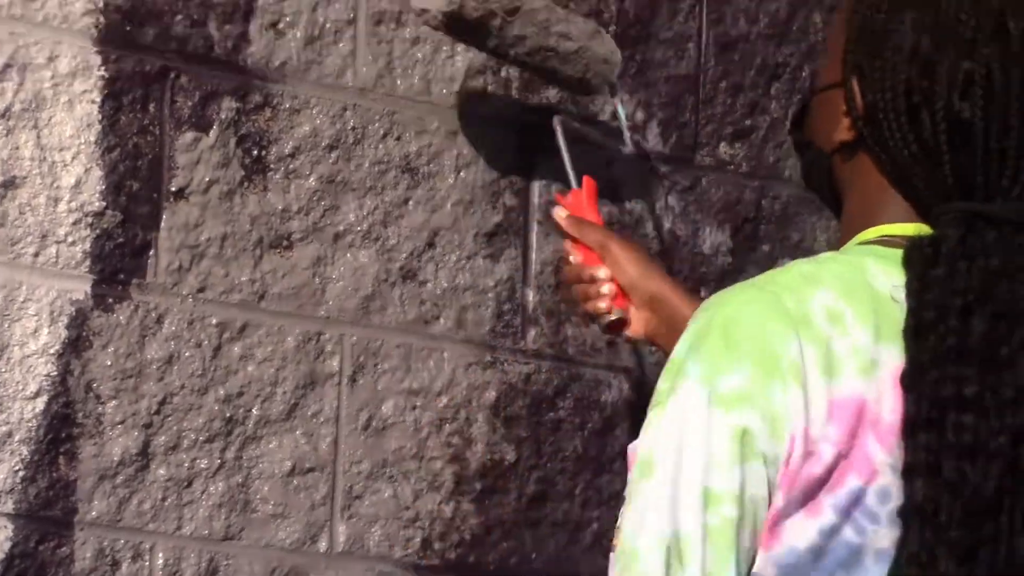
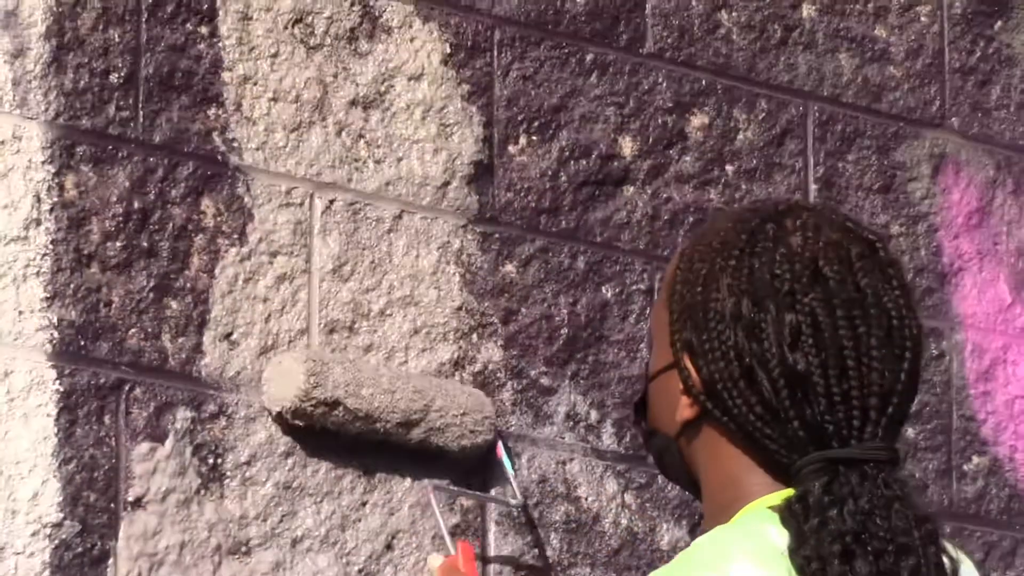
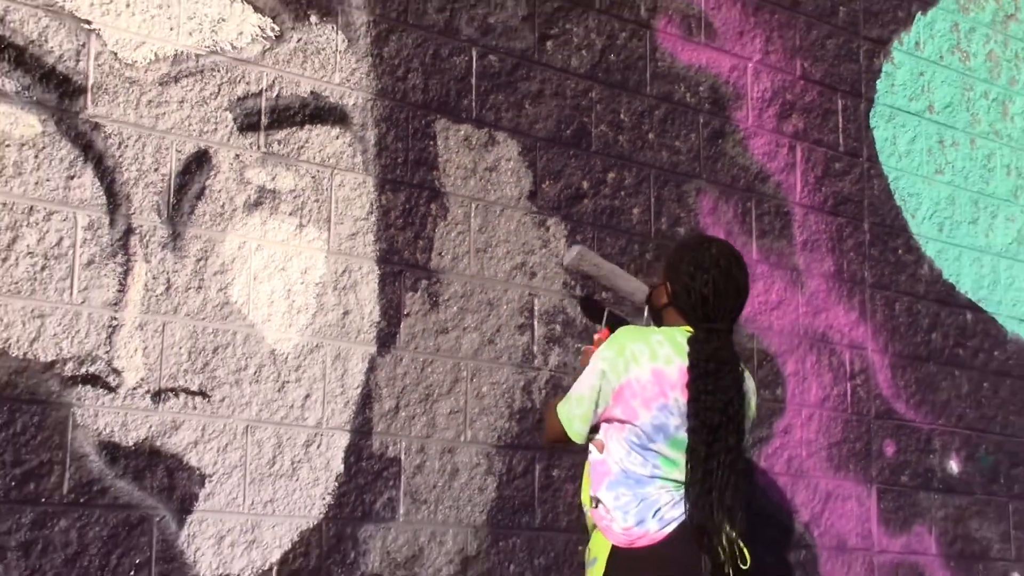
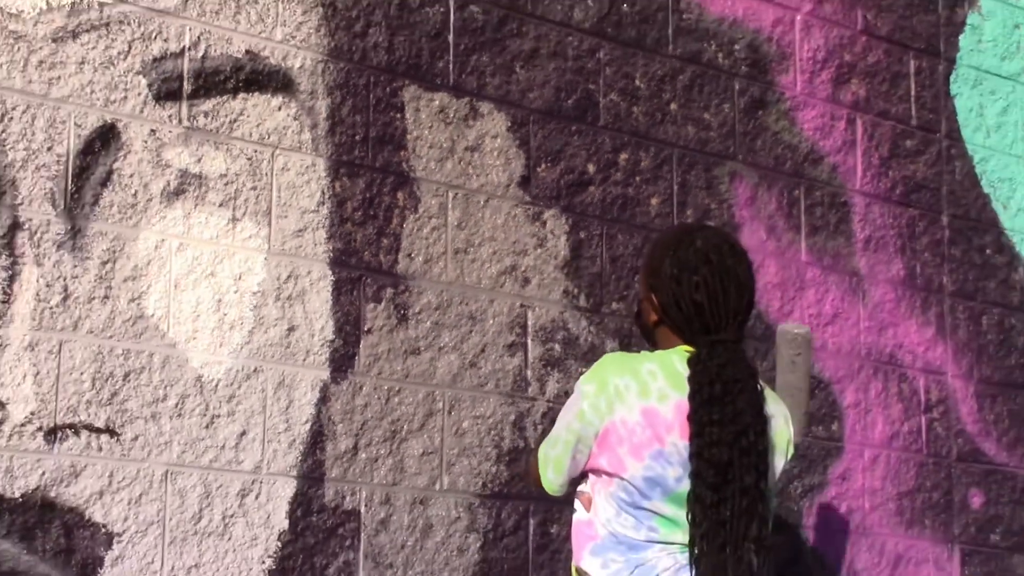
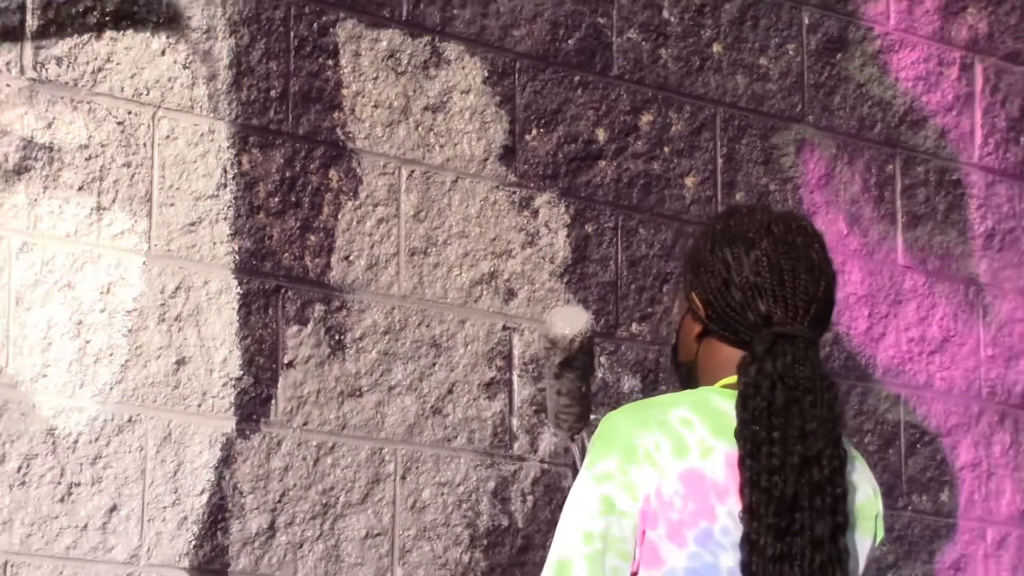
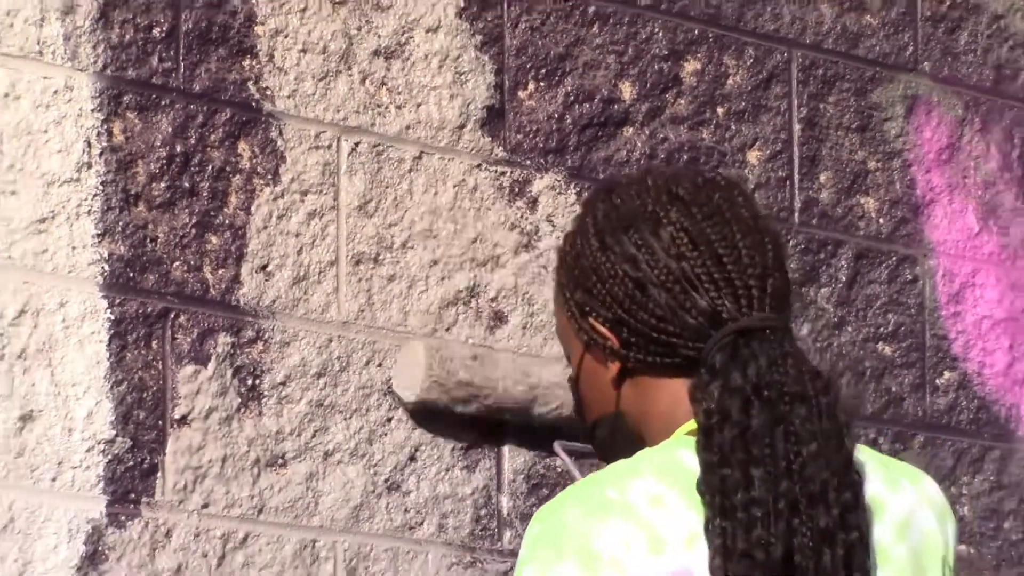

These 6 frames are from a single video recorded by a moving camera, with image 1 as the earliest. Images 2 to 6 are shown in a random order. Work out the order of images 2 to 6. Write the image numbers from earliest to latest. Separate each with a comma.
2, 6, 5, 4, 3
